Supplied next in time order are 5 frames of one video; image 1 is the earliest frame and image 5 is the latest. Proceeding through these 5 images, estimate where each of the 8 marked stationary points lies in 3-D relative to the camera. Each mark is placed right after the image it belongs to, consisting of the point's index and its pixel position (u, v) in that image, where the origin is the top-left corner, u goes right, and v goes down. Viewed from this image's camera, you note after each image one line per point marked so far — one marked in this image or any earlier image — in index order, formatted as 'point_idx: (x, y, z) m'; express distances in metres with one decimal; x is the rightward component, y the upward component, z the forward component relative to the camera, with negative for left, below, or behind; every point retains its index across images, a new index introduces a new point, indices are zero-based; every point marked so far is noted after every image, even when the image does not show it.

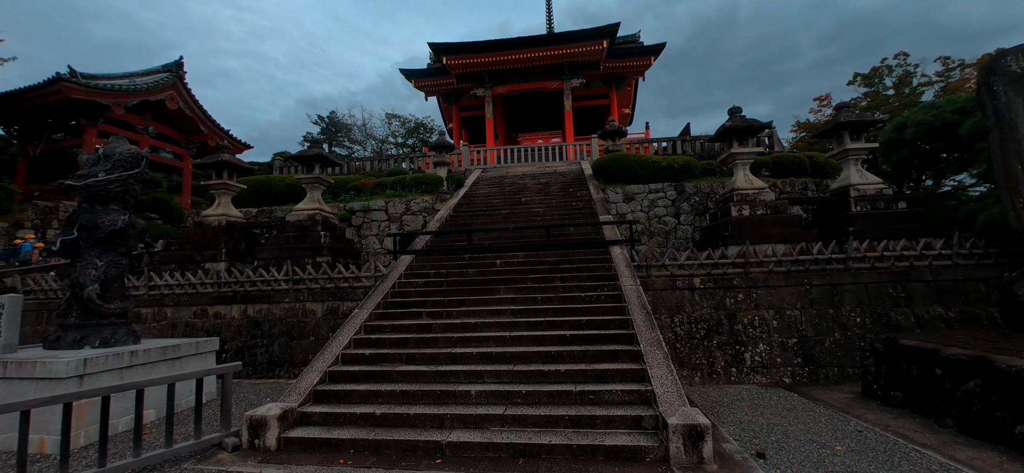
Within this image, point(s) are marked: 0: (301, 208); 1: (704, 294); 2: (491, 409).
0: (-4.0, +0.5, +7.5) m
1: (+2.8, -0.8, +5.8) m
2: (-0.2, -1.6, +3.7) m
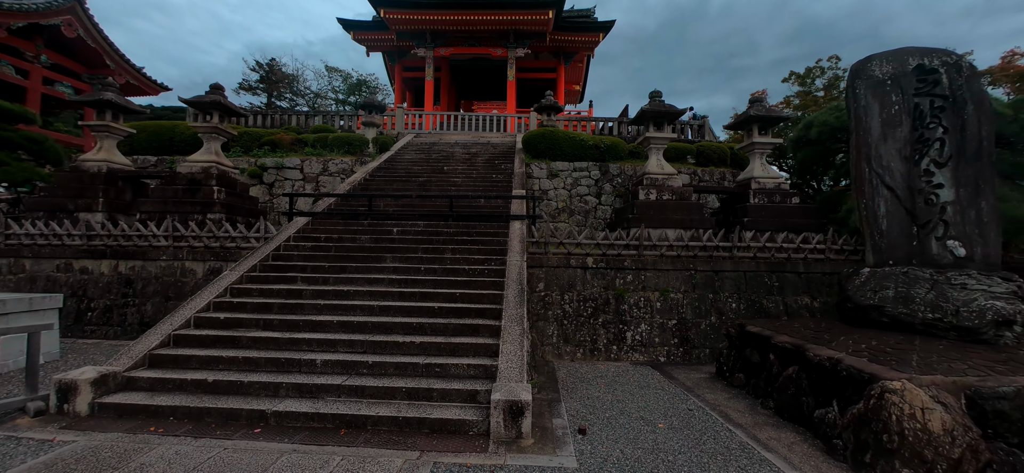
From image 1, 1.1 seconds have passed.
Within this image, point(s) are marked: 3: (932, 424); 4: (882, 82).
0: (-5.6, +1.4, +6.9) m
1: (+1.3, -0.6, +5.9) m
2: (-1.7, -1.3, +3.6) m
3: (+2.6, -1.2, +2.4) m
4: (+3.8, +1.6, +4.0) m
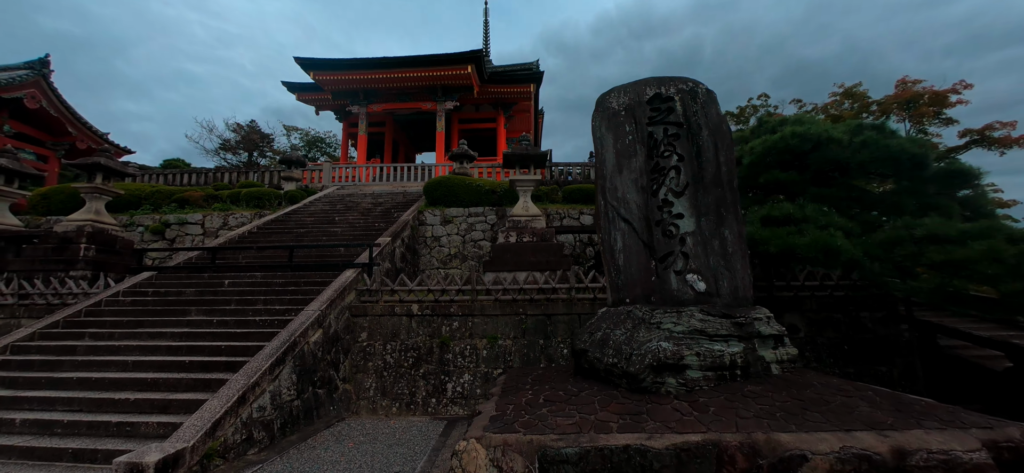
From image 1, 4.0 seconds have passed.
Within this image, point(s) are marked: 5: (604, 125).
0: (-8.1, +0.3, +7.2) m
1: (-1.3, -1.2, +5.6) m
2: (-4.3, -1.8, +3.4) m
3: (-0.2, -1.3, +2.0) m
4: (+1.0, +1.2, +3.9) m
5: (+0.9, +1.1, +3.9) m
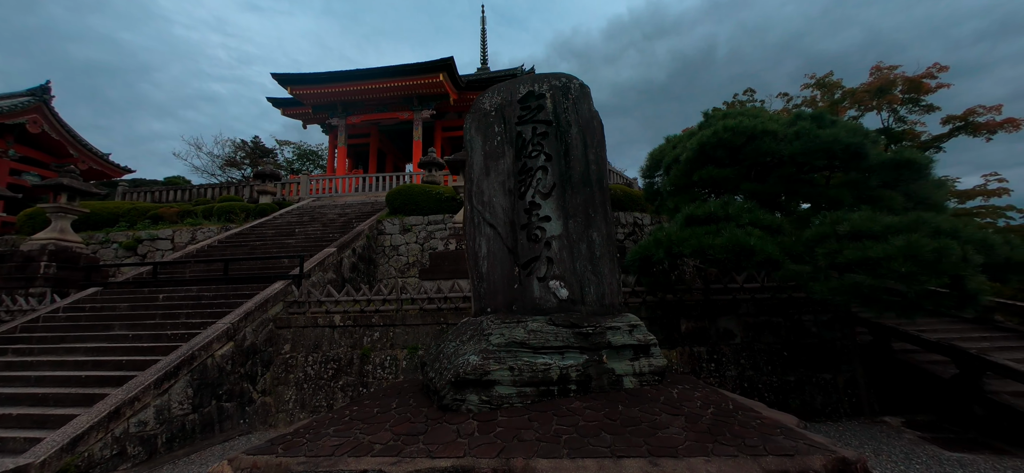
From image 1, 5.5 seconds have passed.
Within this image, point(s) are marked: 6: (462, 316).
0: (-9.2, 0.0, +7.5) m
1: (-2.4, -1.3, +5.5) m
2: (-5.5, -2.0, +3.5) m
3: (-1.5, -1.4, +1.9) m
4: (-0.2, +1.2, +3.7) m
5: (-0.3, +1.1, +3.8) m
6: (-0.7, -1.1, +5.4) m
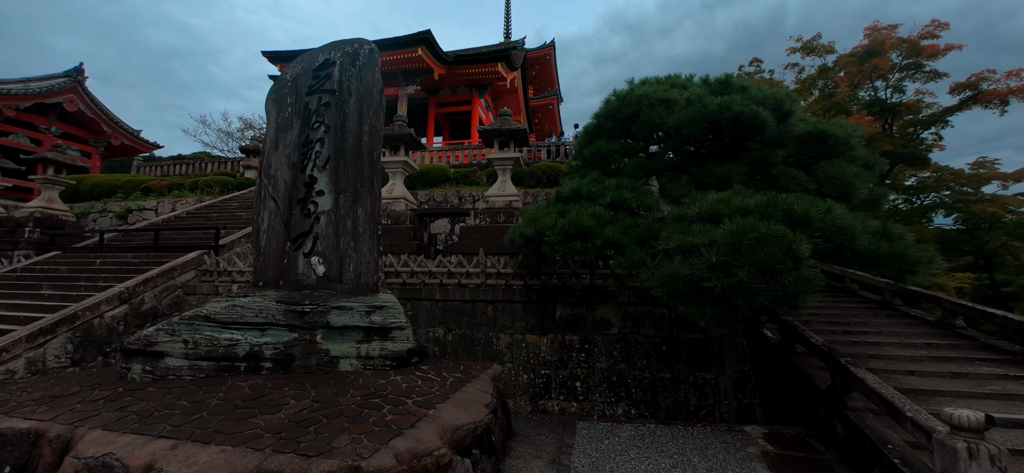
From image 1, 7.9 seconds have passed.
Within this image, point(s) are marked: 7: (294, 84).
0: (-10.5, +0.7, +8.5) m
1: (-4.1, -0.9, +5.8) m
2: (-7.5, -1.6, +4.2) m
3: (-3.6, -1.2, +2.1) m
4: (-2.1, +1.4, +3.6) m
5: (-2.2, +1.3, +3.7) m
6: (-2.4, -0.7, +5.5) m
7: (-2.0, +1.4, +3.6) m
